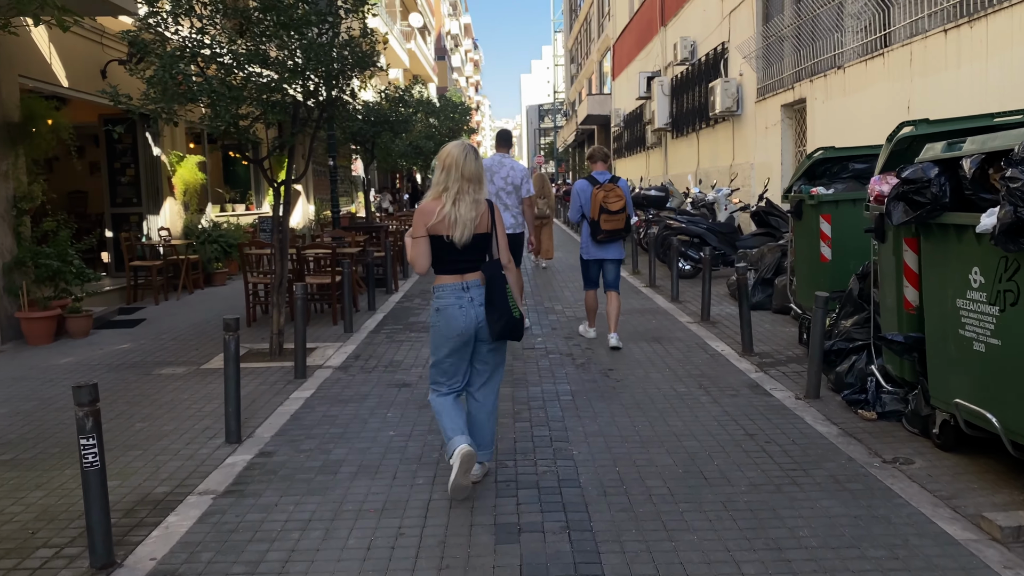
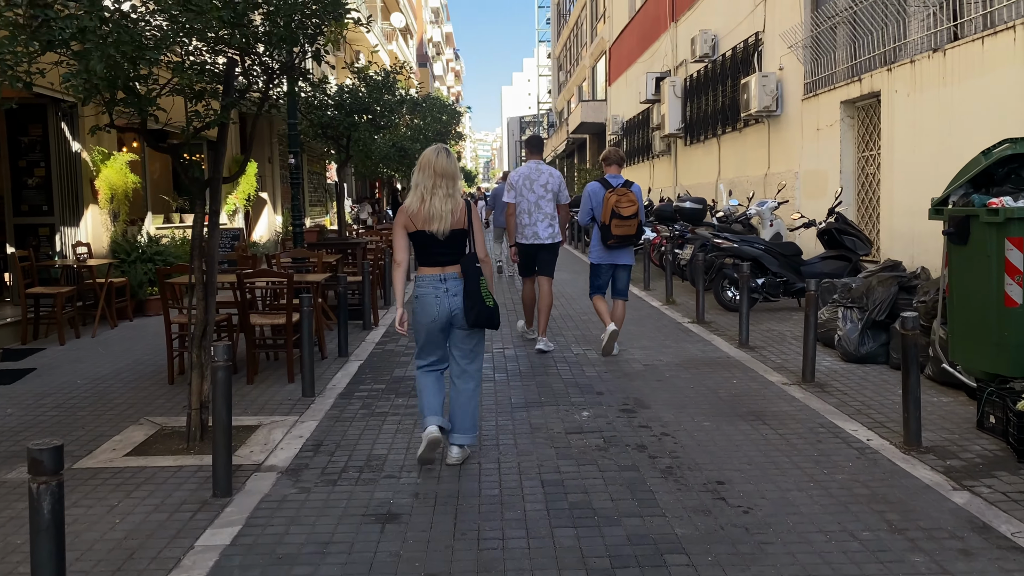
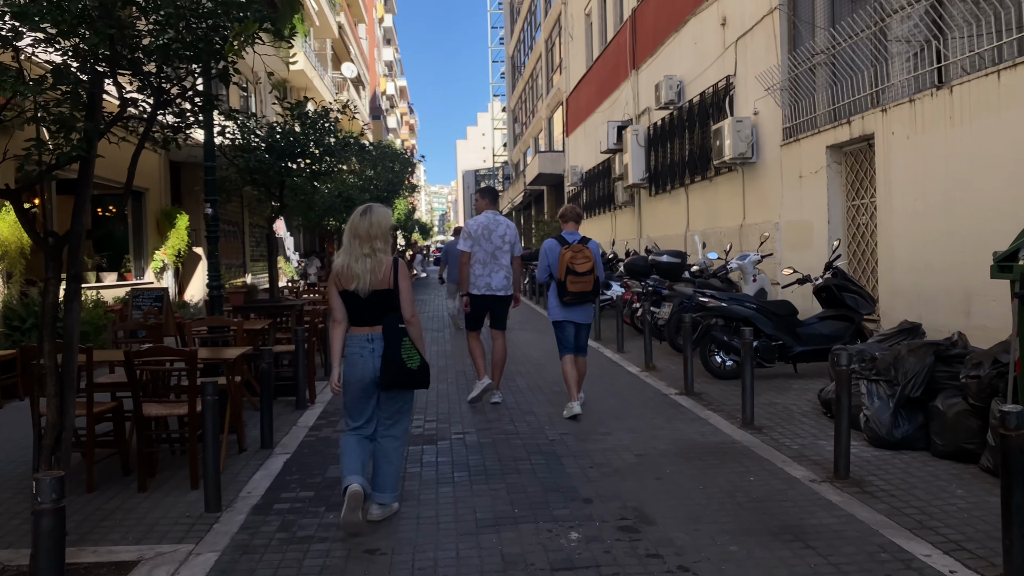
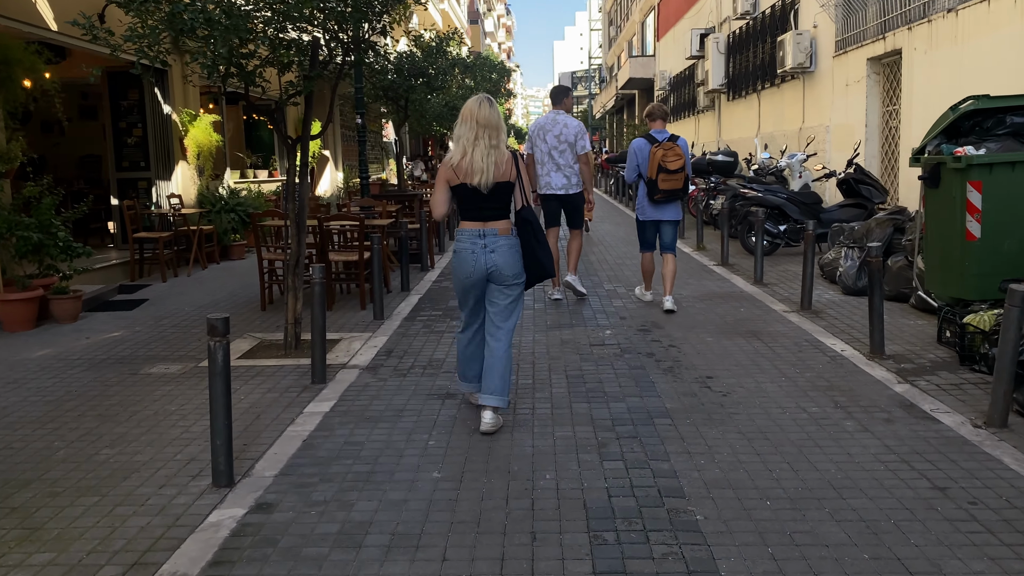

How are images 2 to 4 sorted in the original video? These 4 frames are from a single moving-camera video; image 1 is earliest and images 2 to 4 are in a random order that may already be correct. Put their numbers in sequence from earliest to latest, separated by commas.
4, 2, 3
